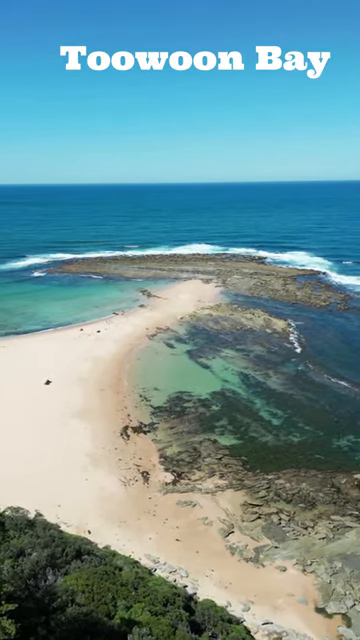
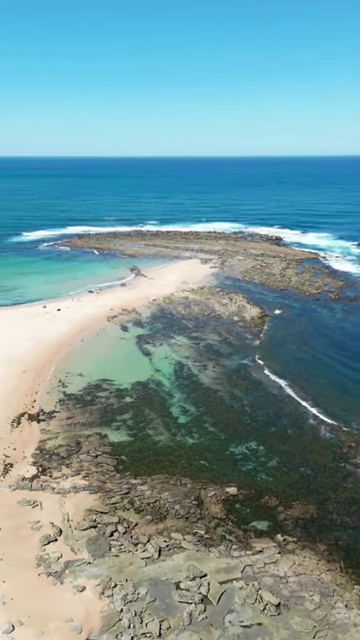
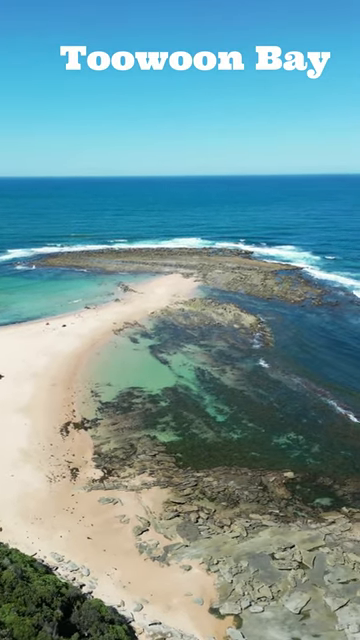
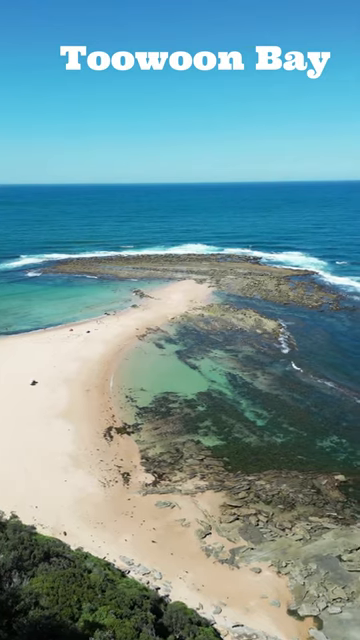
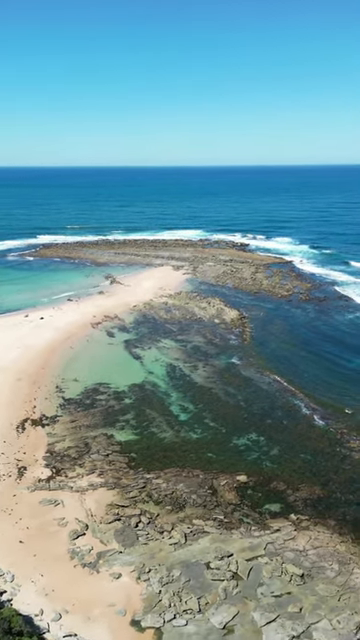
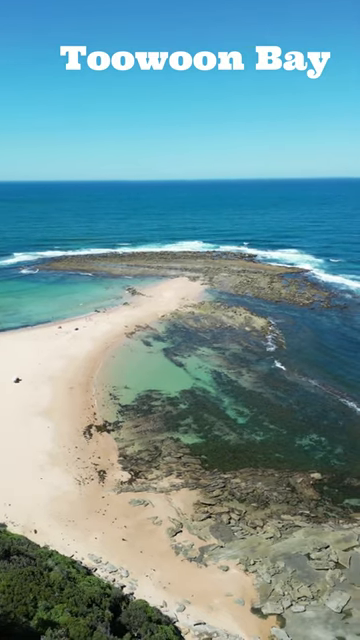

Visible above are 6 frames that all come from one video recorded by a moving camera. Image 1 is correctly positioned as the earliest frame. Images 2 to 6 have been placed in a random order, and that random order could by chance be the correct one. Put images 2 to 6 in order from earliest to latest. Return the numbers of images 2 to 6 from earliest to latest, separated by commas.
4, 6, 3, 5, 2
